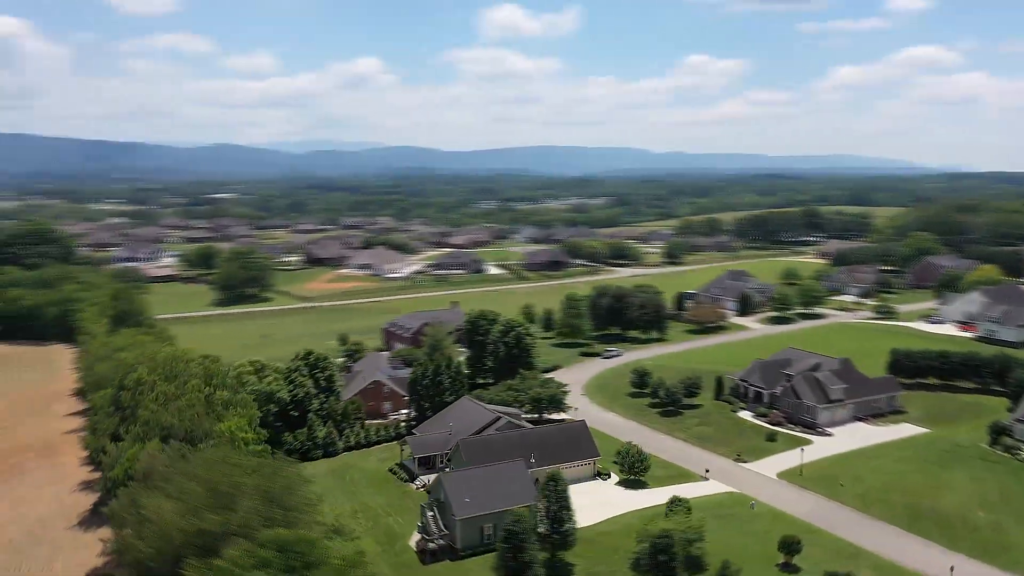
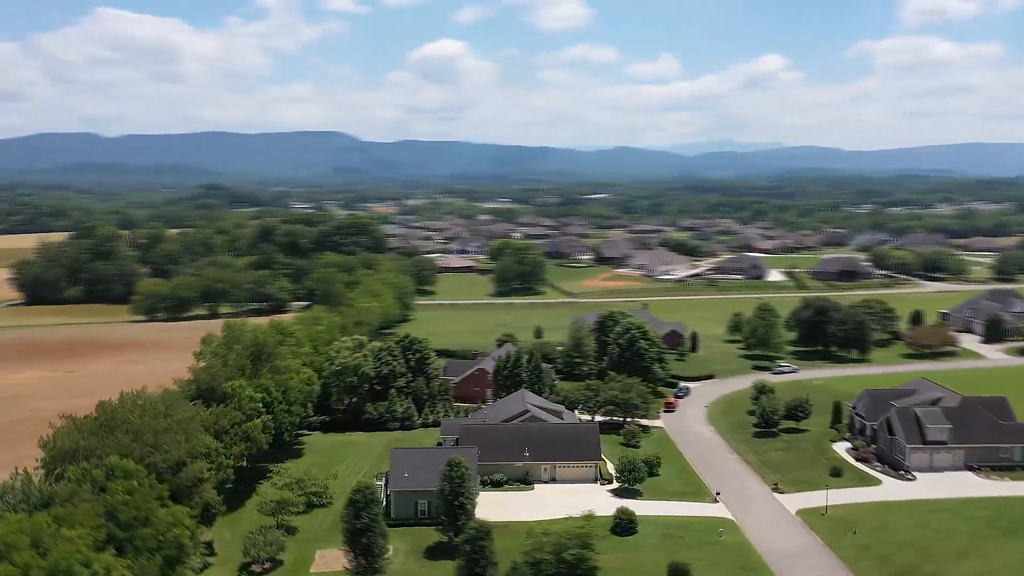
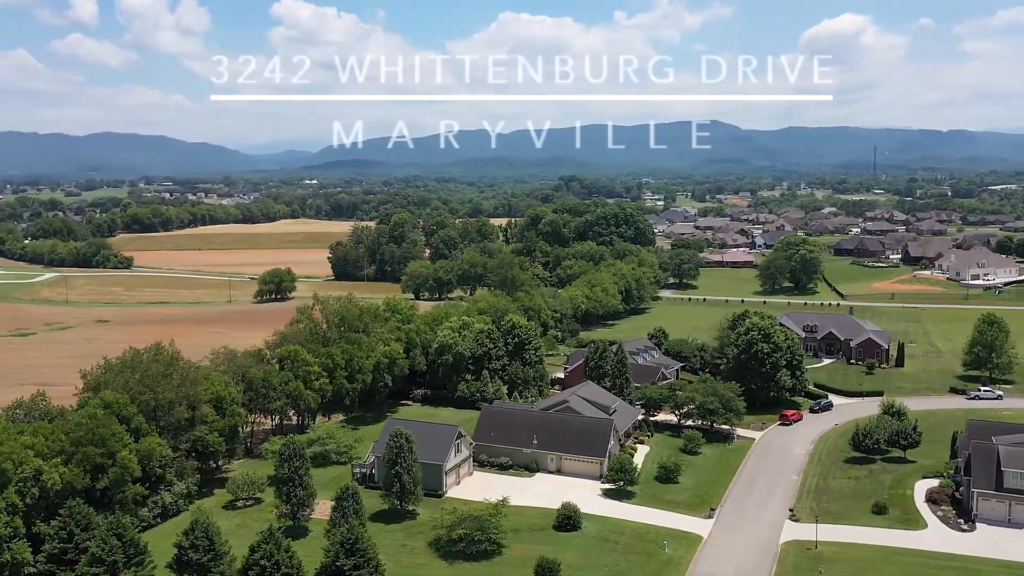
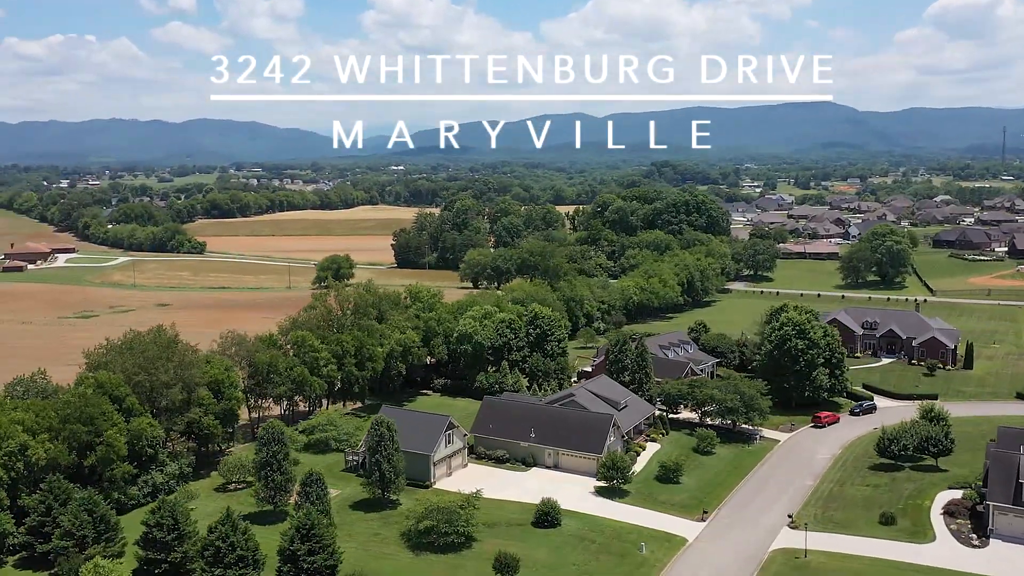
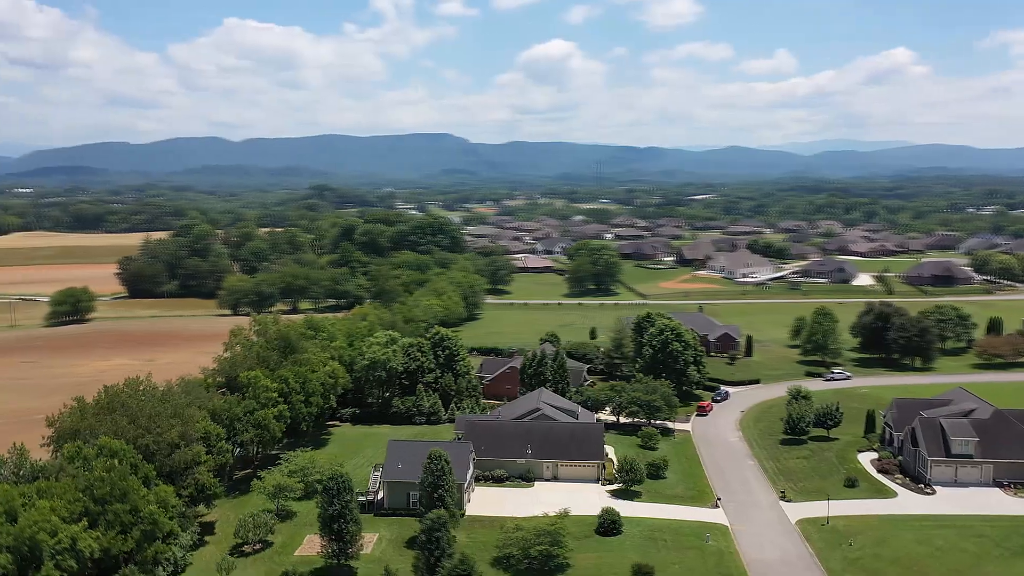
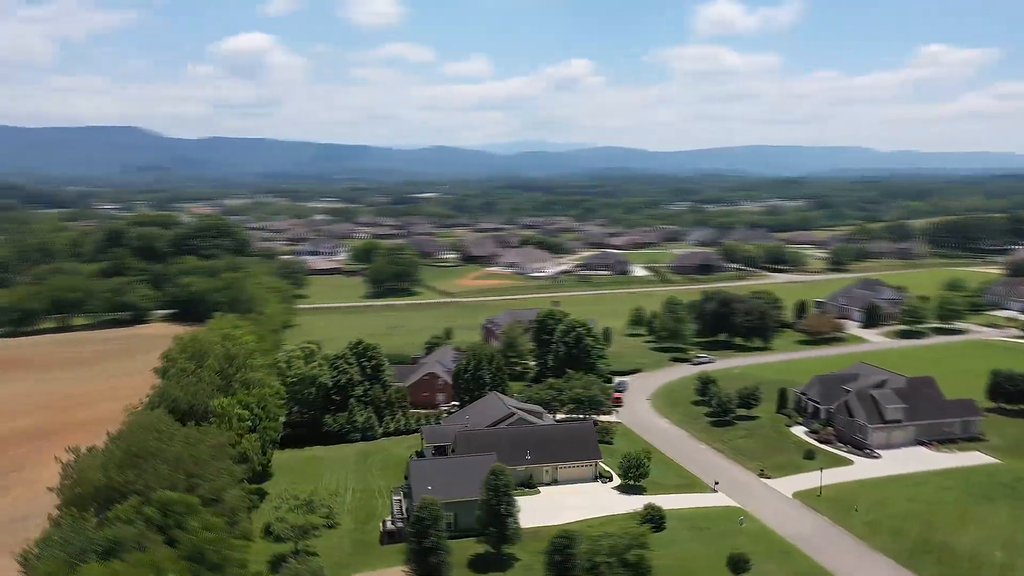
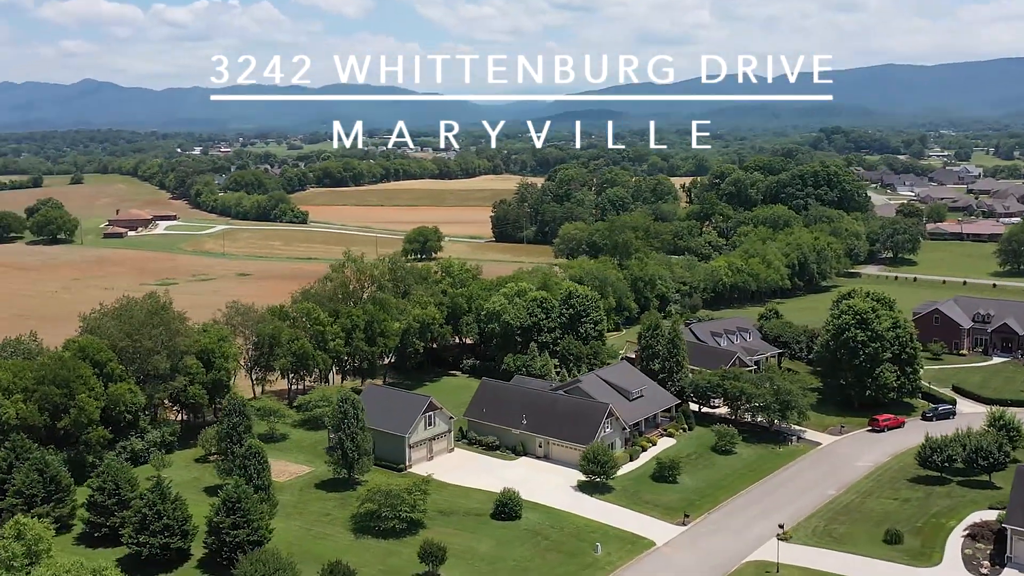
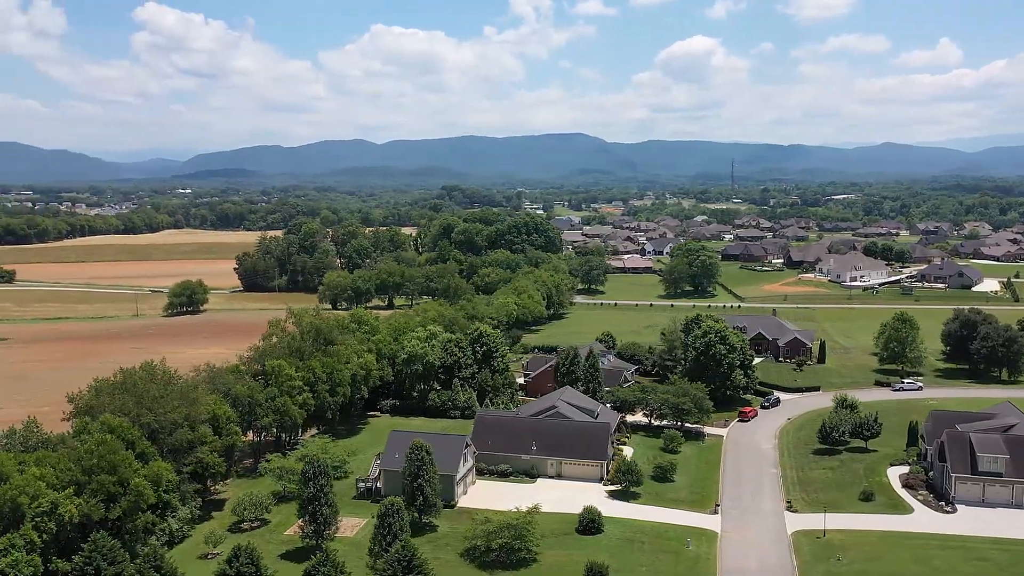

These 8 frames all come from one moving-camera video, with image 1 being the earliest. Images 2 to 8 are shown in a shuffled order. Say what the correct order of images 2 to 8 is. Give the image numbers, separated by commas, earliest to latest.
6, 2, 5, 8, 3, 4, 7
